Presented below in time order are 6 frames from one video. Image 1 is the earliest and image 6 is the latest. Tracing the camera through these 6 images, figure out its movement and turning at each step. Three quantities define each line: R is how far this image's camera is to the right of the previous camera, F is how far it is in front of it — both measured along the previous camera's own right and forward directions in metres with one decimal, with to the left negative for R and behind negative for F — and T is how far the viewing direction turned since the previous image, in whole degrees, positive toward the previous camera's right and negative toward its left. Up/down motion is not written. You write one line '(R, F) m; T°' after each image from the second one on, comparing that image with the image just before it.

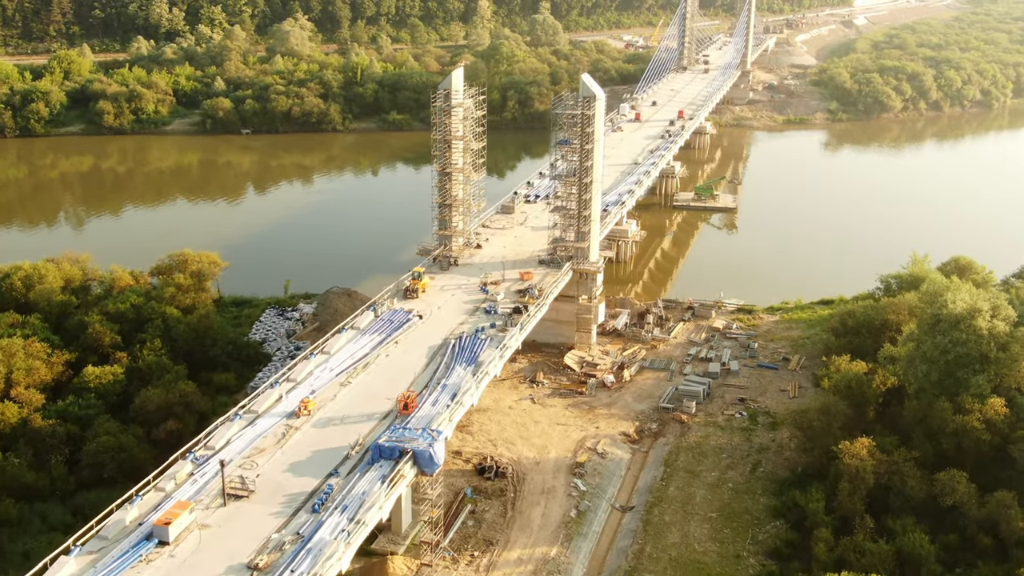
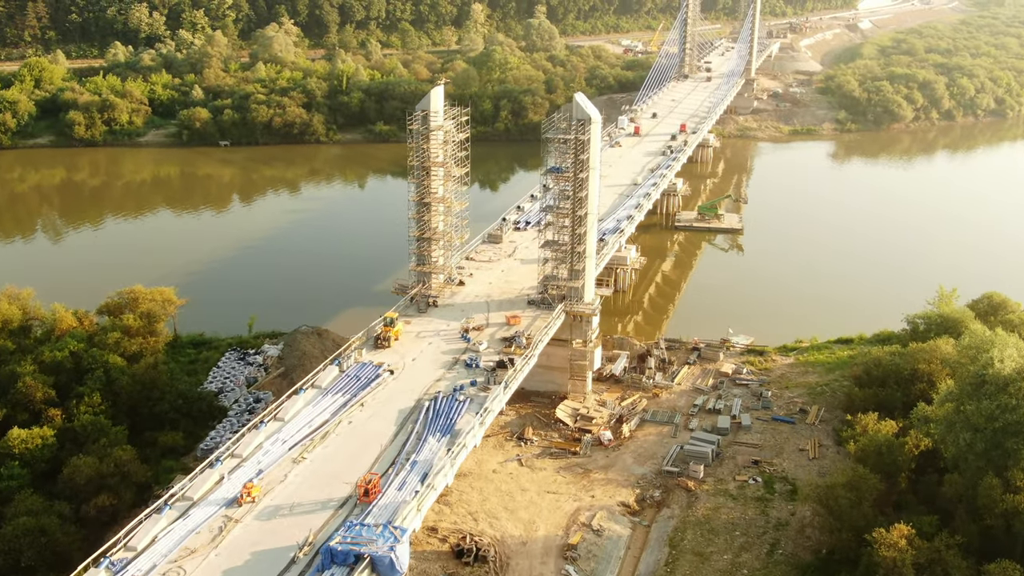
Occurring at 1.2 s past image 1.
(+0.3, +3.6) m; 0°
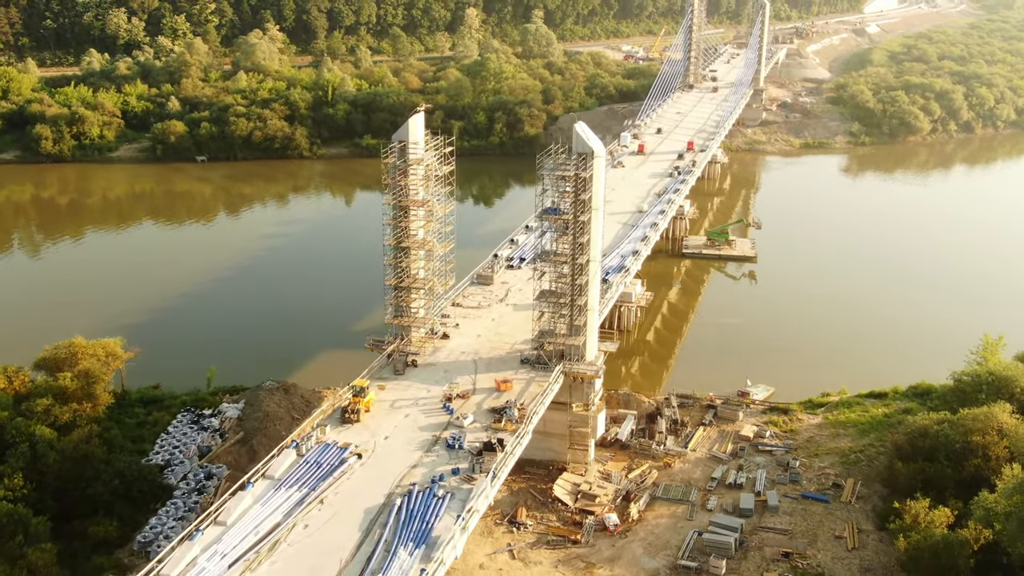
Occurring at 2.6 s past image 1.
(+0.2, +4.0) m; 0°
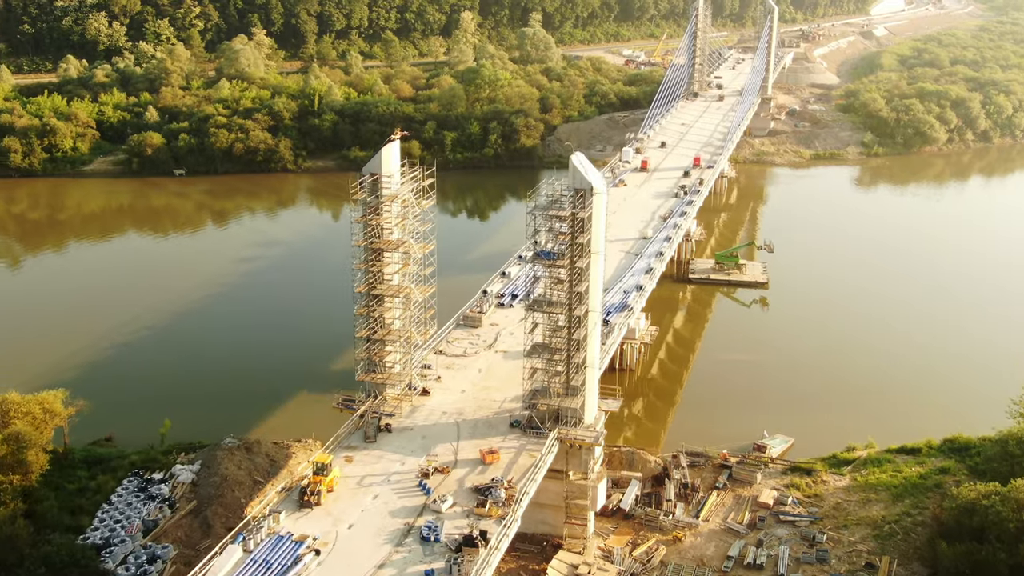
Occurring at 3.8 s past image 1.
(+0.2, +3.4) m; 0°
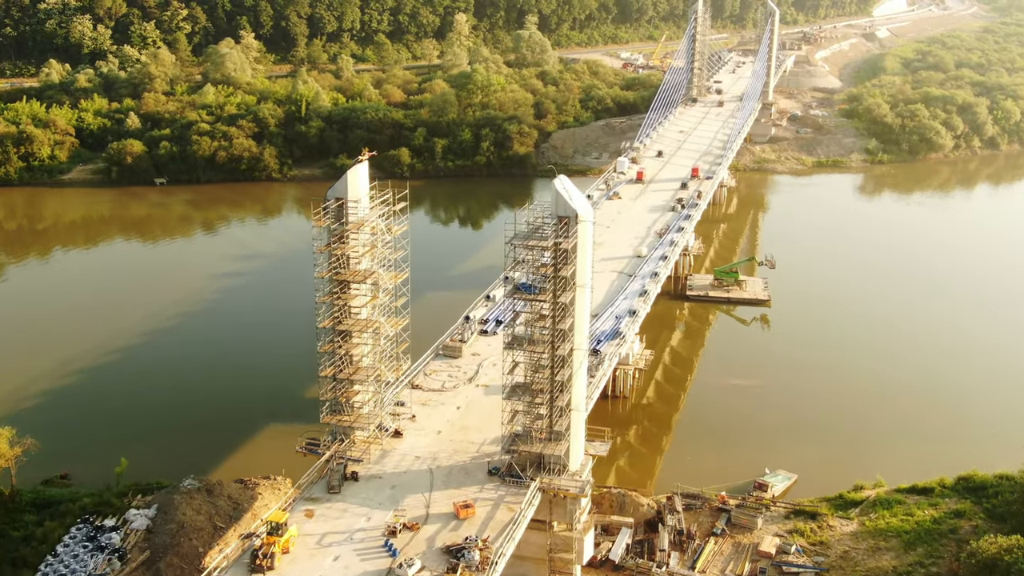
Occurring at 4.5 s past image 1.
(+0.4, +2.0) m; 0°
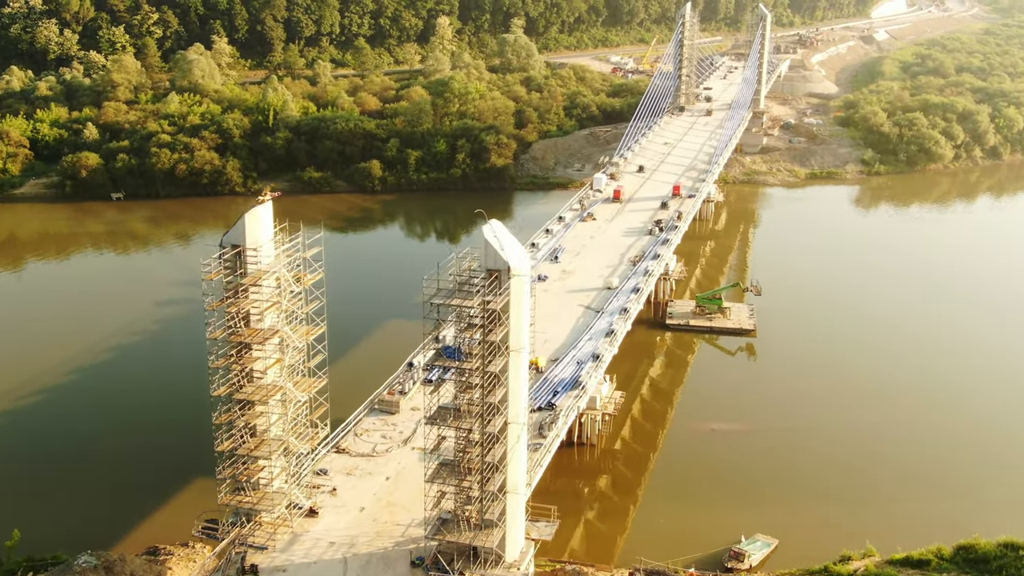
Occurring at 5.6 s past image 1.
(+1.2, +3.1) m; 0°
